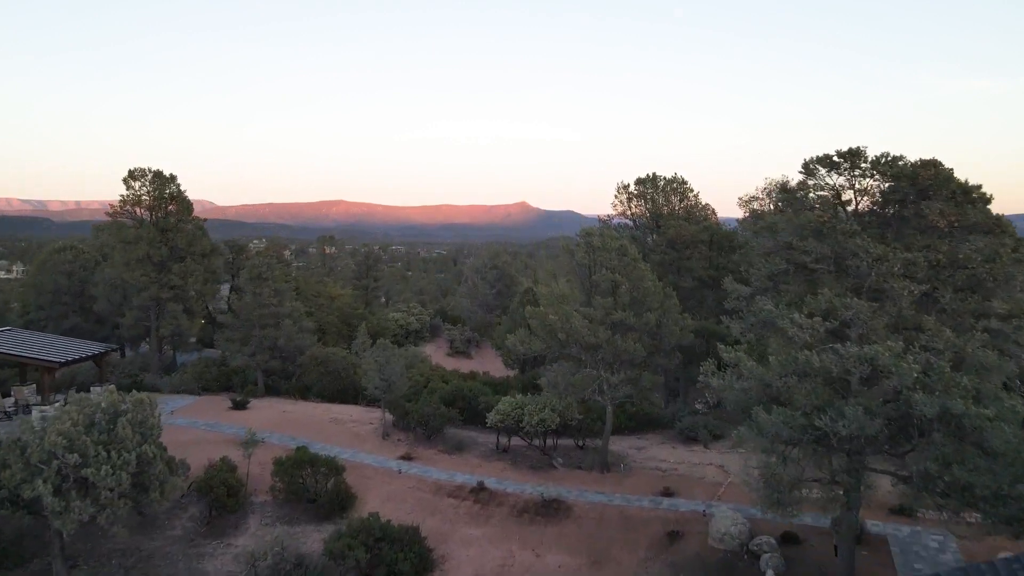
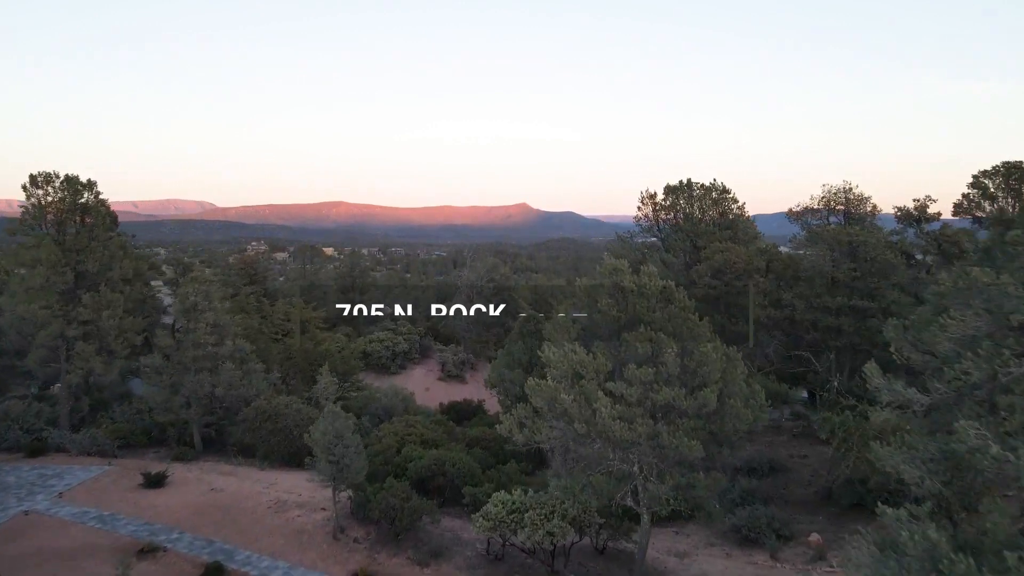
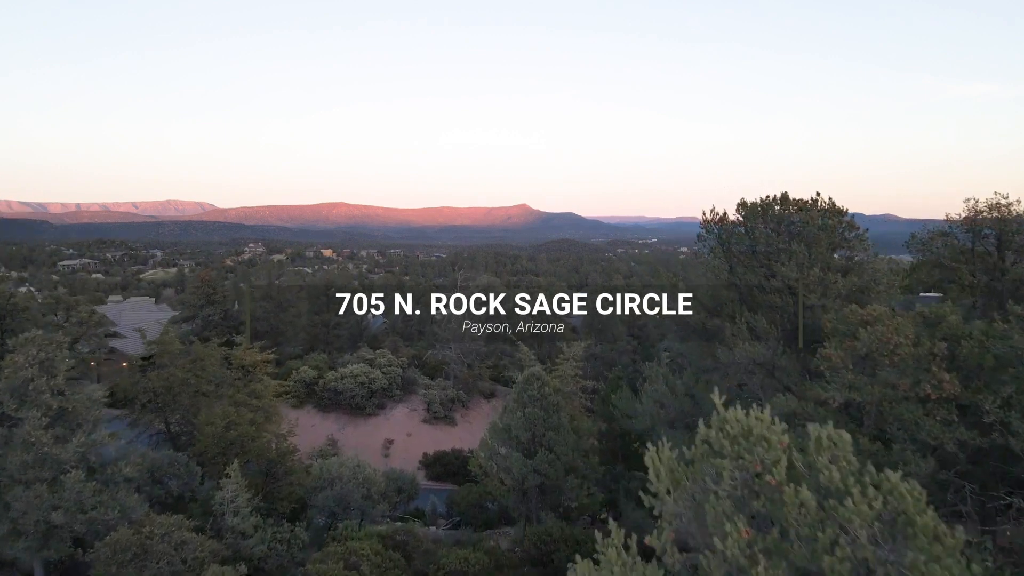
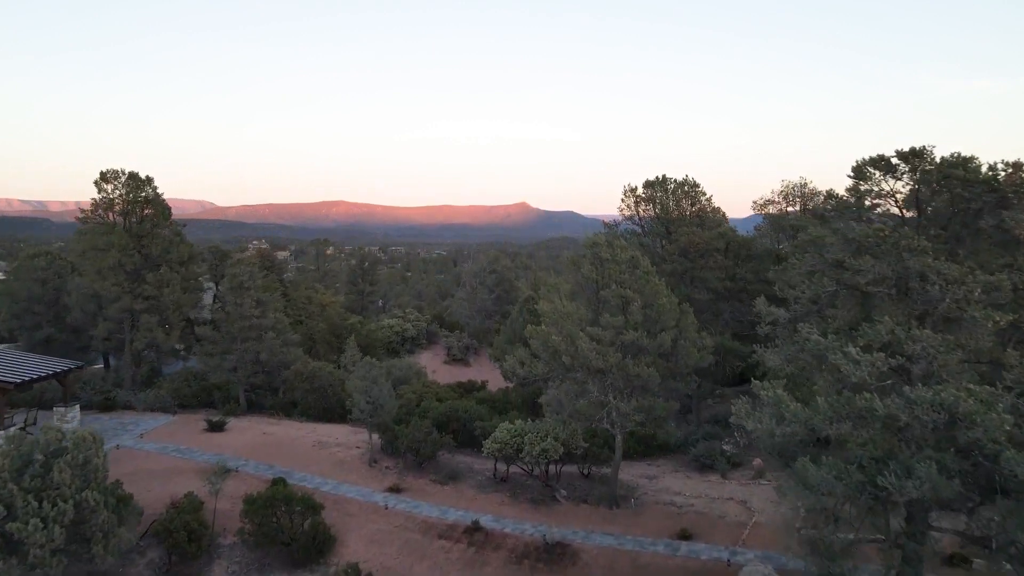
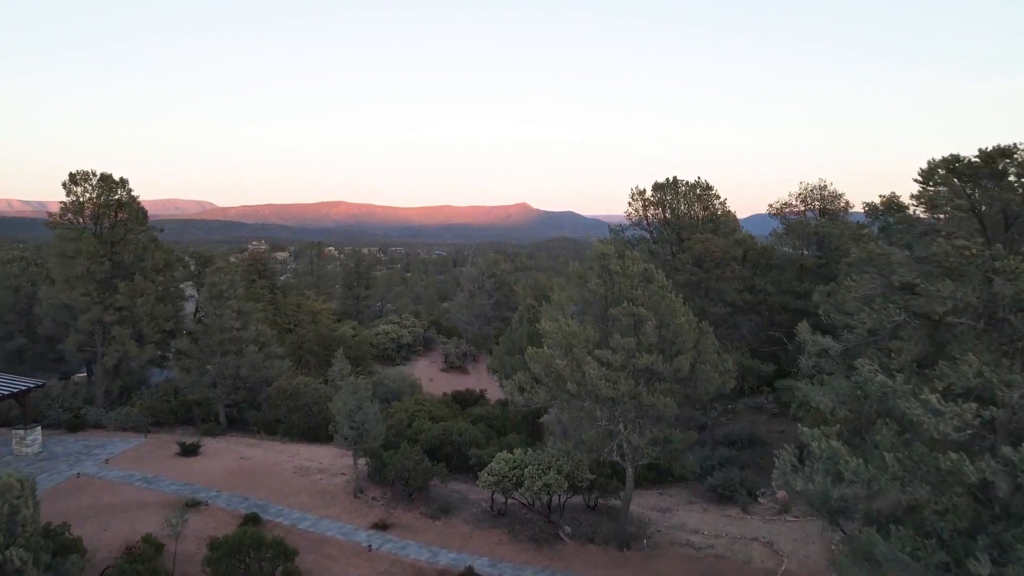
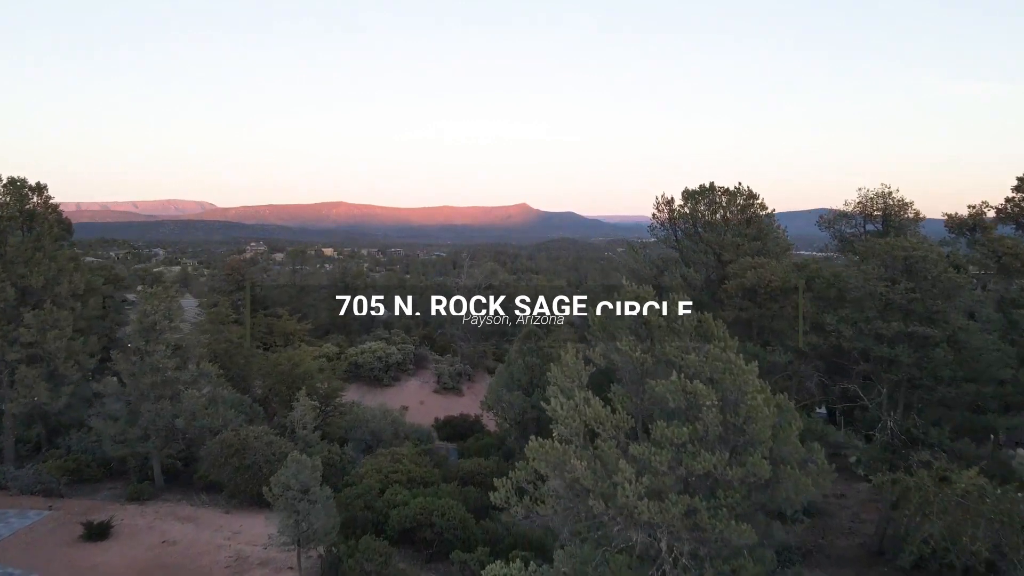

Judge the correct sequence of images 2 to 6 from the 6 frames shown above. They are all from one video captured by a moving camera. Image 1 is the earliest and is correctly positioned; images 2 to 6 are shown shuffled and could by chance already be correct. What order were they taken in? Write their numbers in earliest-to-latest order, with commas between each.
4, 5, 2, 6, 3
